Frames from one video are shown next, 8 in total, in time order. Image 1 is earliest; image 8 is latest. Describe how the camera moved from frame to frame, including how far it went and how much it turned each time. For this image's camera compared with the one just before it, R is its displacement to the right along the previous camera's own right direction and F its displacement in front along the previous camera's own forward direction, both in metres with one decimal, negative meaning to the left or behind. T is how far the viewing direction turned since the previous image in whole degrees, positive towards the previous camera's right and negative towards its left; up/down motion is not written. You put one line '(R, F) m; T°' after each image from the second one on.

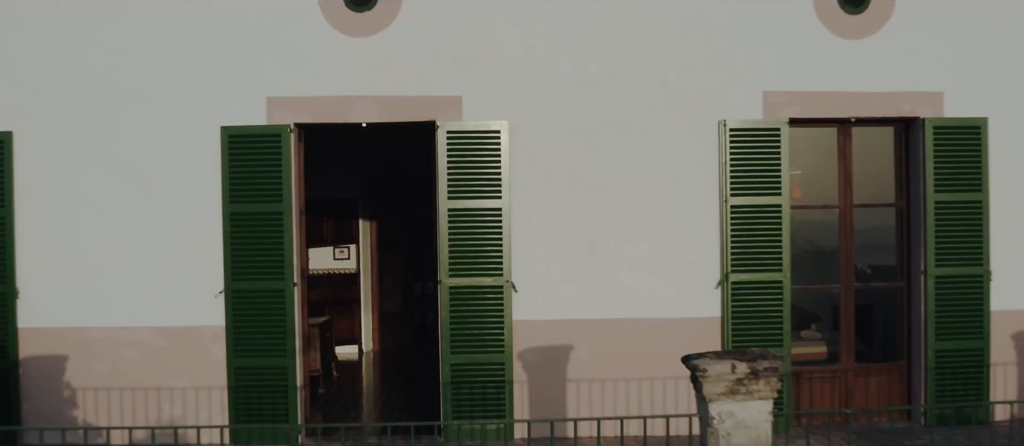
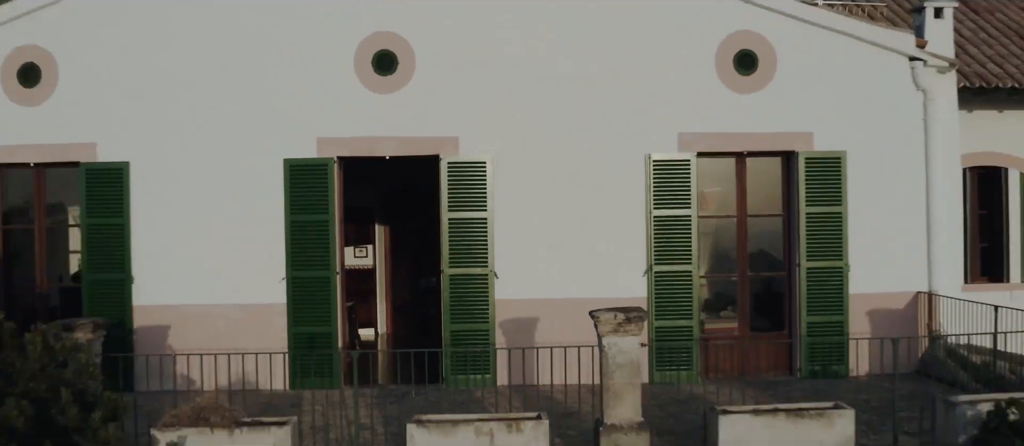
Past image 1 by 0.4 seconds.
(+0.1, -1.4) m; 0°
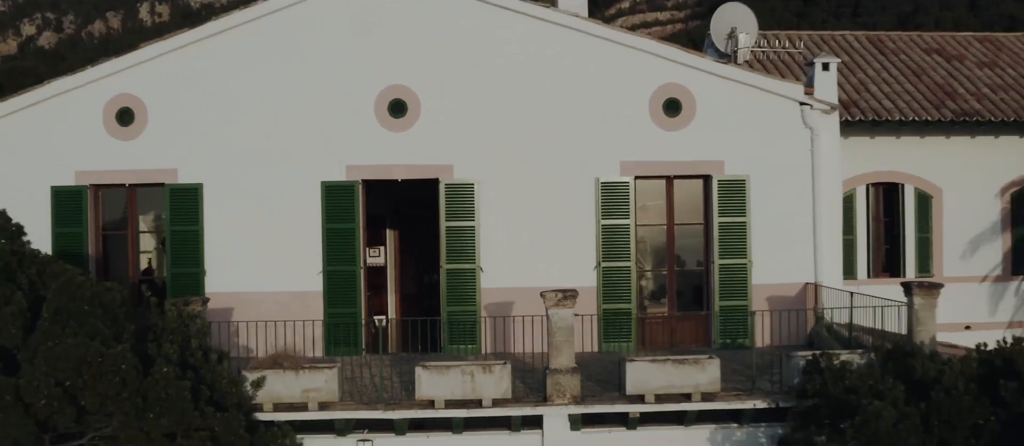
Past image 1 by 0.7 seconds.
(+0.1, -1.7) m; 0°
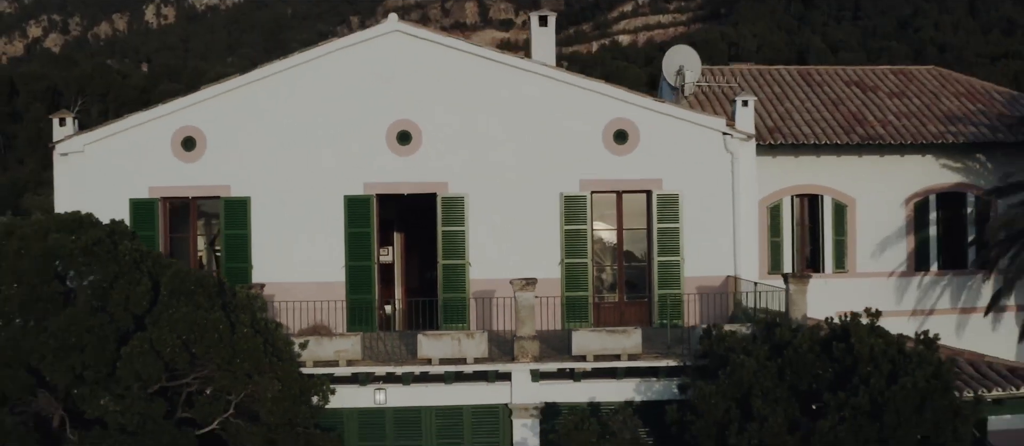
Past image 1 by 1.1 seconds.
(+0.2, -1.9) m; 0°
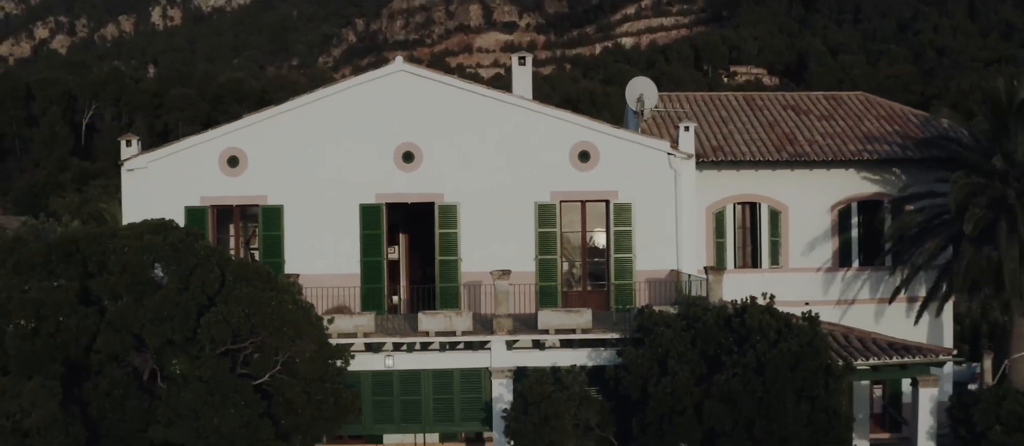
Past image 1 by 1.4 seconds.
(+0.2, -2.1) m; 0°
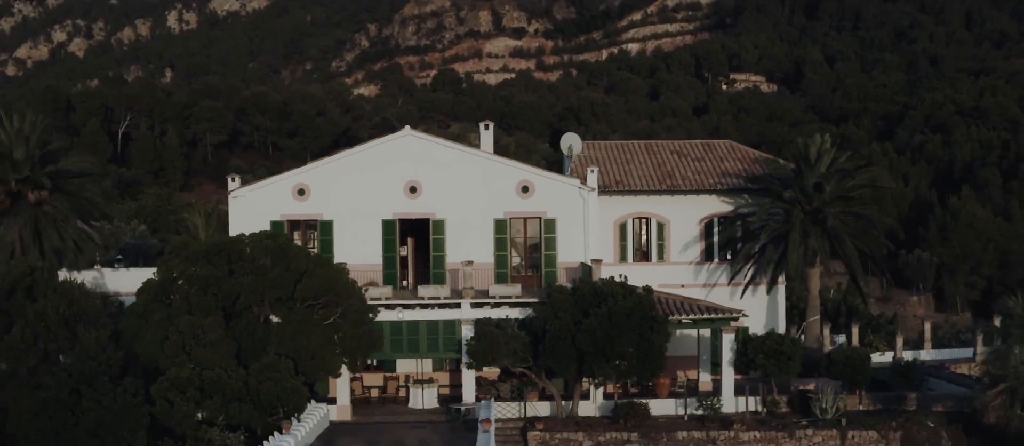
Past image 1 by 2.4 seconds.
(+0.6, -6.3) m; -1°
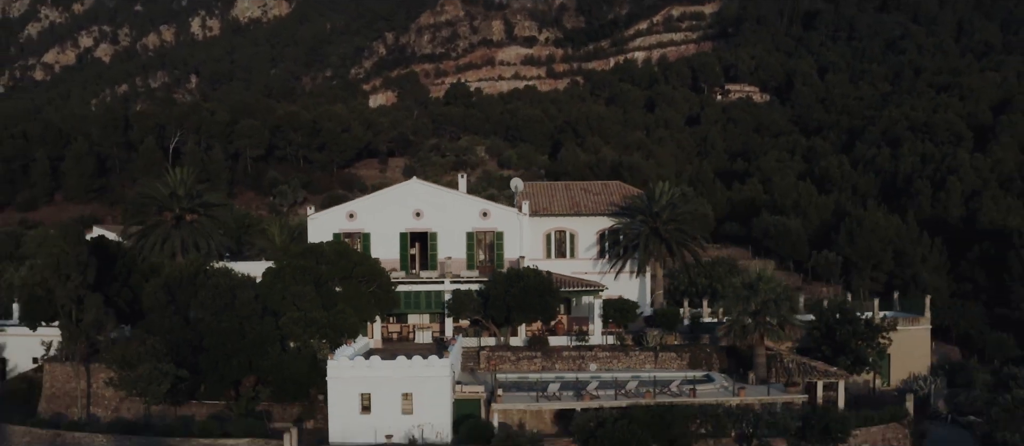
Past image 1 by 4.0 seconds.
(+1.2, -11.9) m; -1°
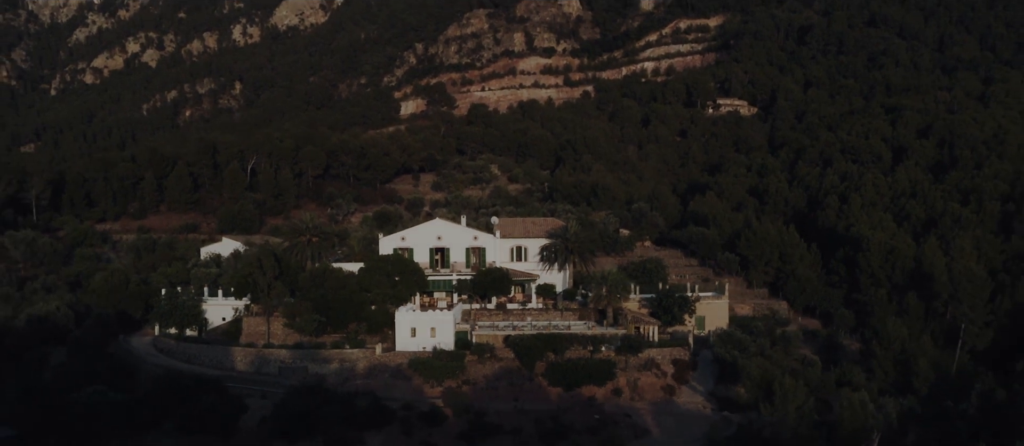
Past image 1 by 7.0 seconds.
(+2.2, -25.1) m; -1°
